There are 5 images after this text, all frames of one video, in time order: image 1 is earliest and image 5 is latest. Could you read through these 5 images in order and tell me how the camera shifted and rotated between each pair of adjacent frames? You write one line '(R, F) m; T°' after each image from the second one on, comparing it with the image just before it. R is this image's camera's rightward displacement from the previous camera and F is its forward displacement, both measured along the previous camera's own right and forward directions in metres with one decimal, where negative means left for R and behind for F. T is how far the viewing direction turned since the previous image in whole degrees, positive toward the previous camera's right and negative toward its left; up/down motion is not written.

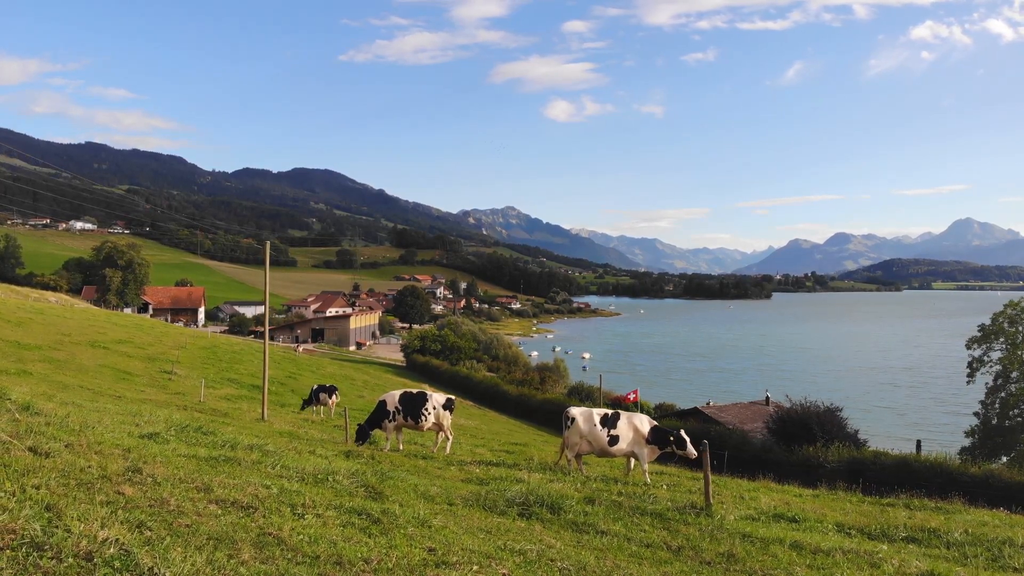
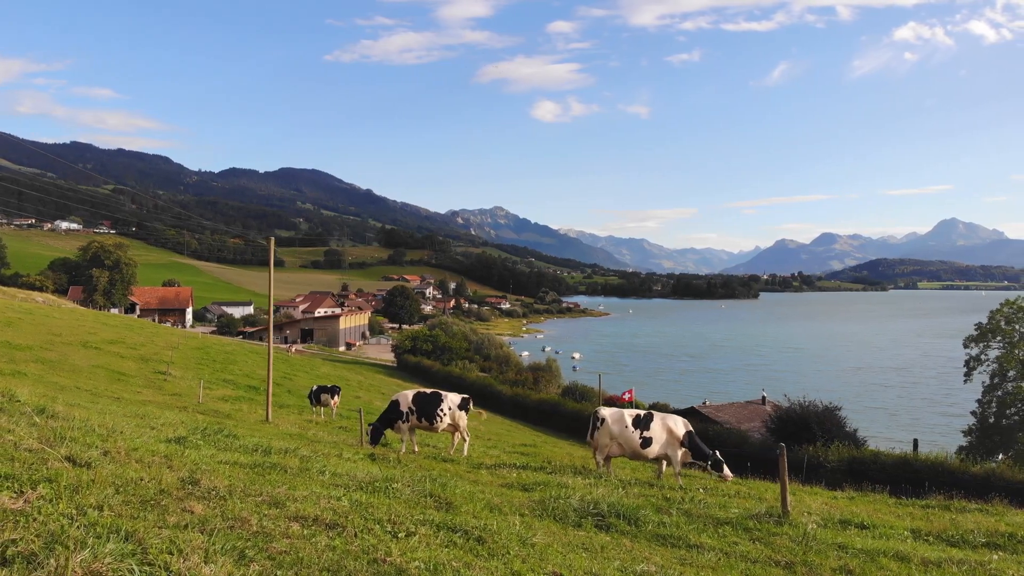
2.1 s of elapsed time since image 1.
(-0.9, +0.6) m; +1°
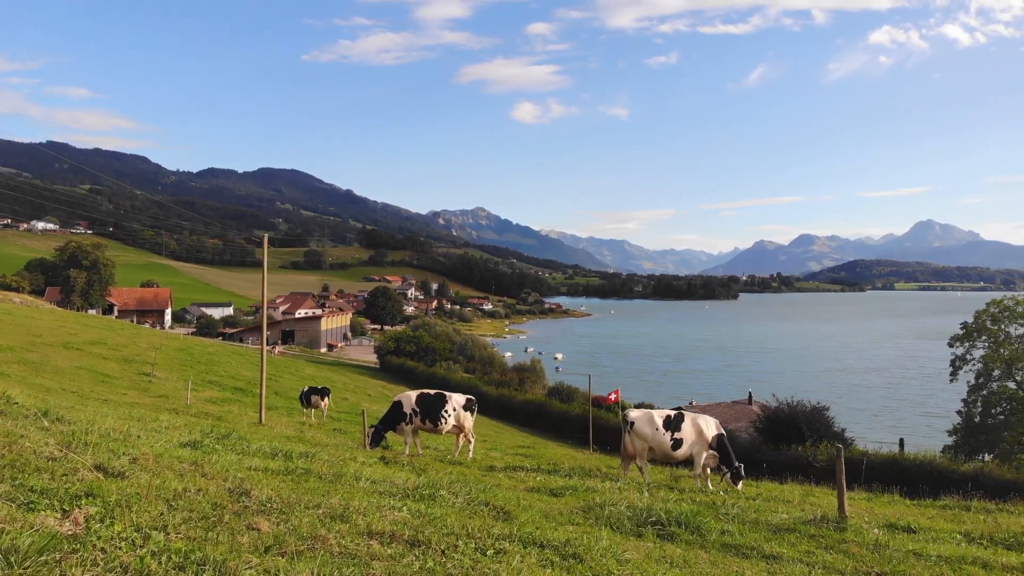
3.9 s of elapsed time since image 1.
(-0.7, +0.5) m; +1°
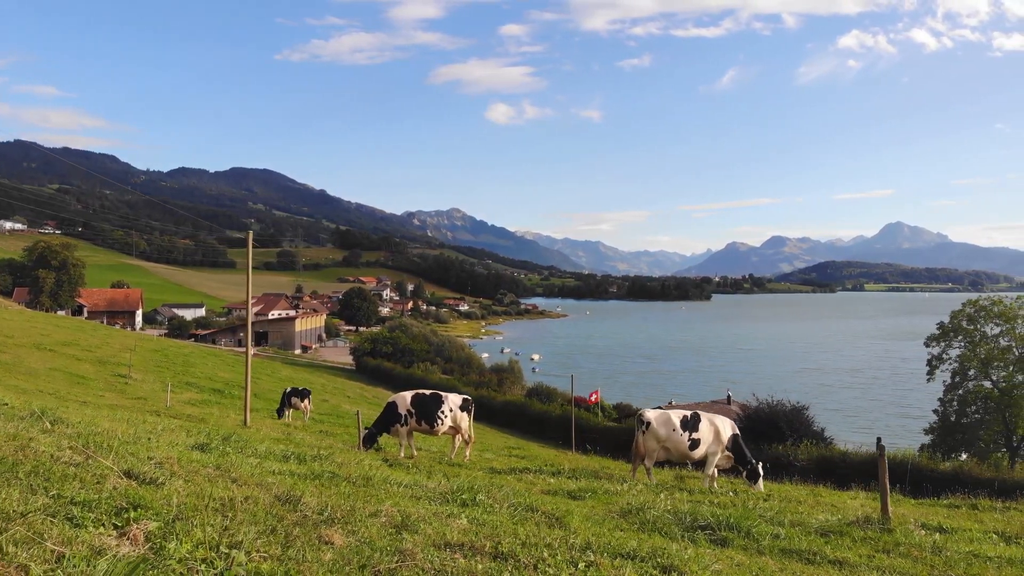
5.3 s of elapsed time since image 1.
(-0.6, +0.4) m; +2°
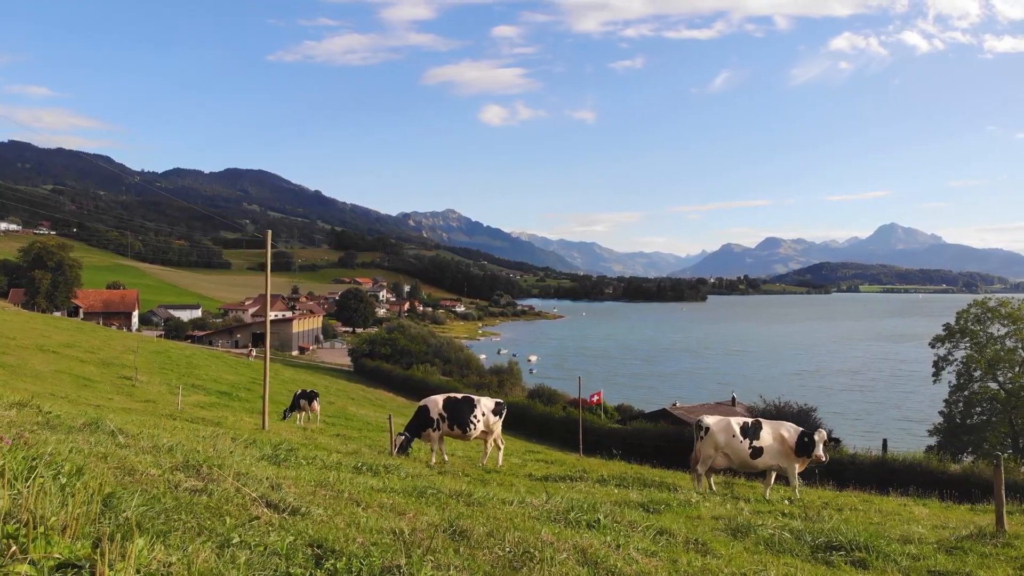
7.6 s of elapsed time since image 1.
(-1.1, +0.5) m; 0°
